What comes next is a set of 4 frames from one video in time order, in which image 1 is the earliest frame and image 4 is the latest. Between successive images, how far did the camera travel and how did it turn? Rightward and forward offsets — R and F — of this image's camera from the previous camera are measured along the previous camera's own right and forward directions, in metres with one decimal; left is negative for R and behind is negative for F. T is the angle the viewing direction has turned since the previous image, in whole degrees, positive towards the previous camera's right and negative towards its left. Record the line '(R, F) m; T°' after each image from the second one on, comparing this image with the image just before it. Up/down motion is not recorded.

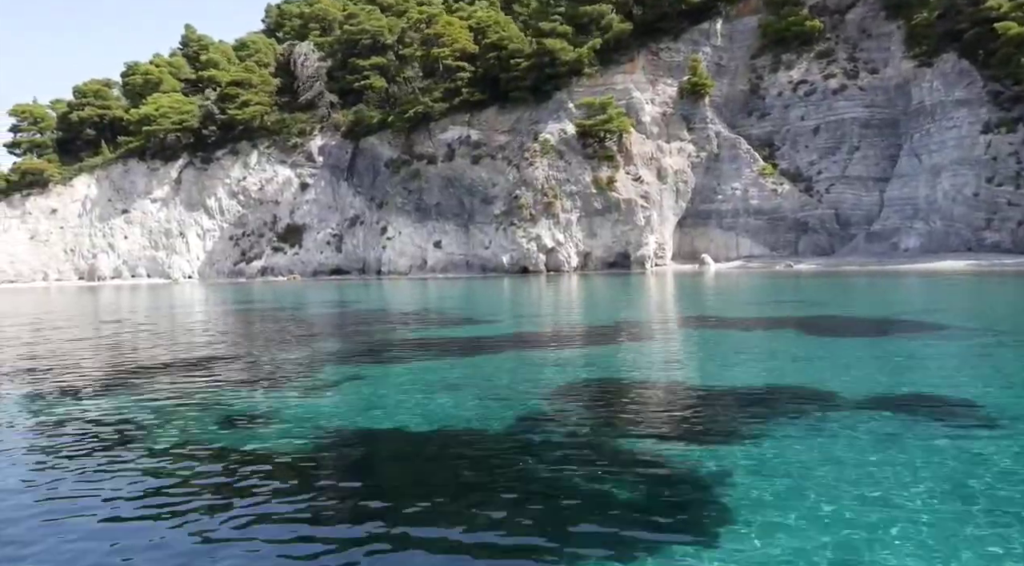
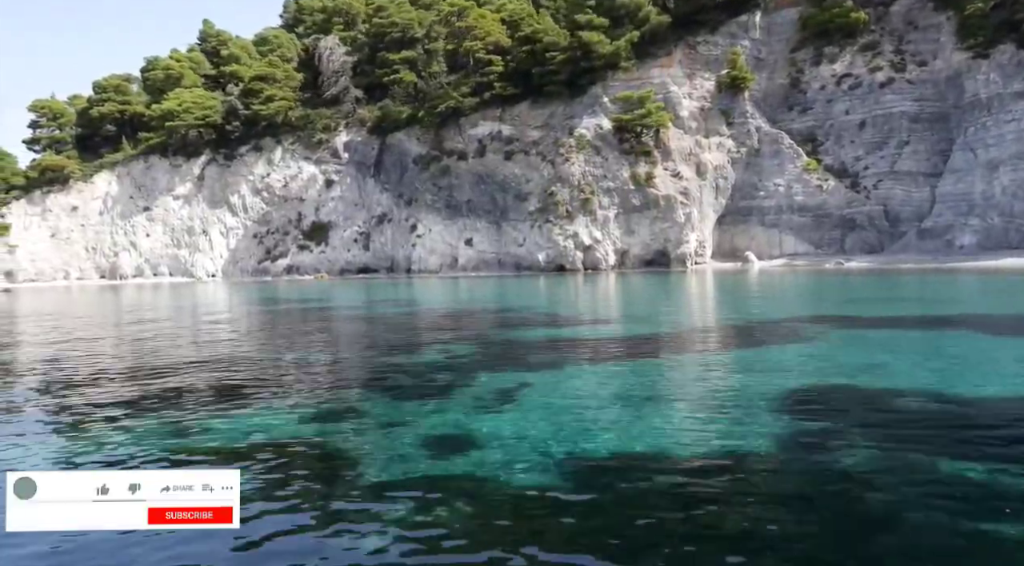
(-1.7, +0.9) m; 0°
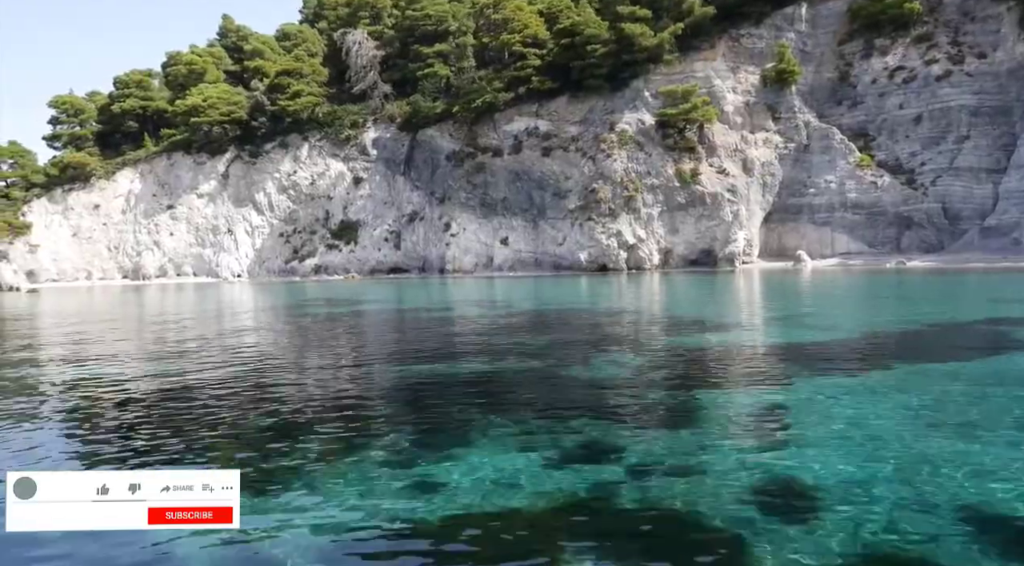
(-1.9, +1.2) m; 0°
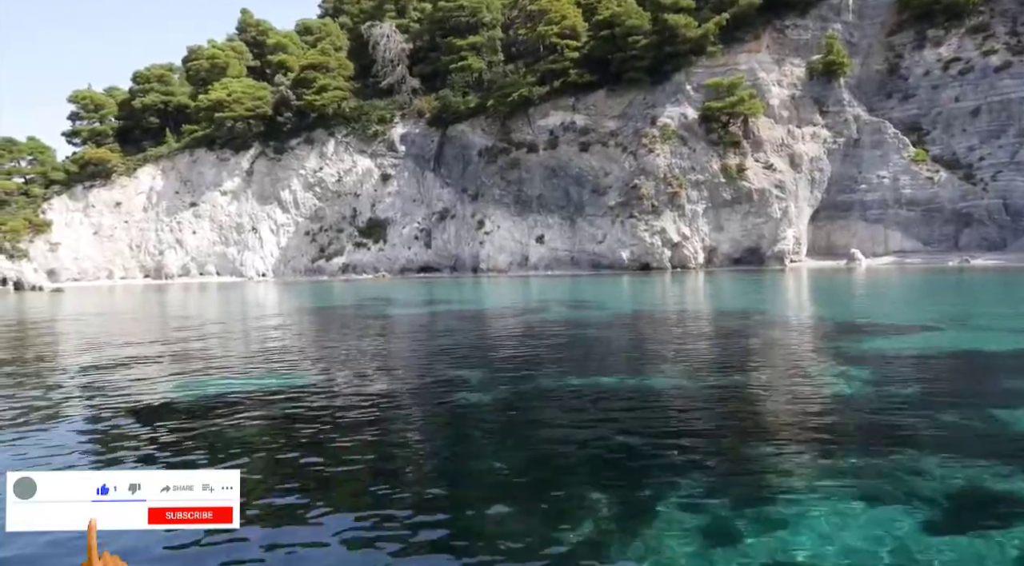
(-1.7, +1.2) m; 0°
